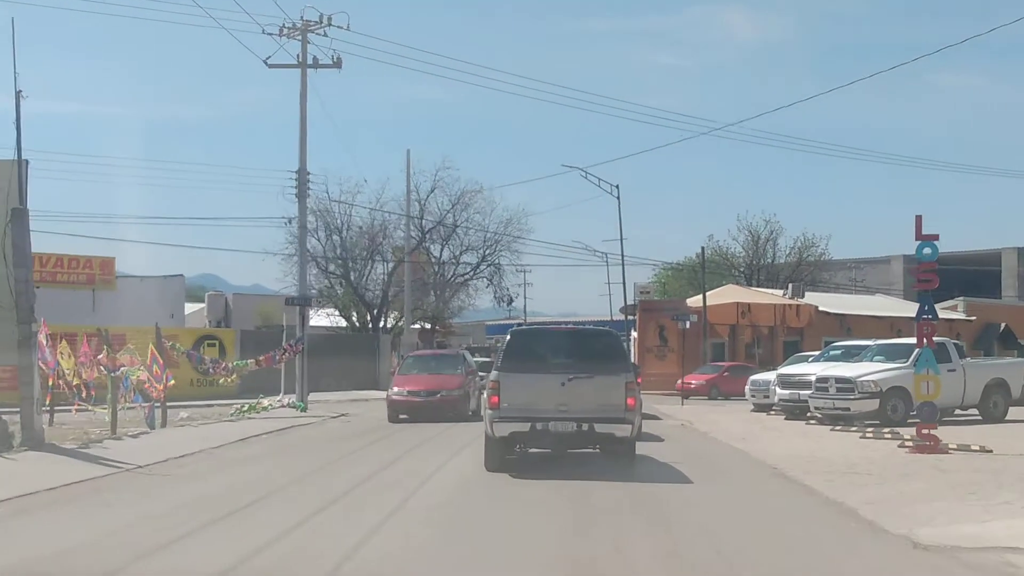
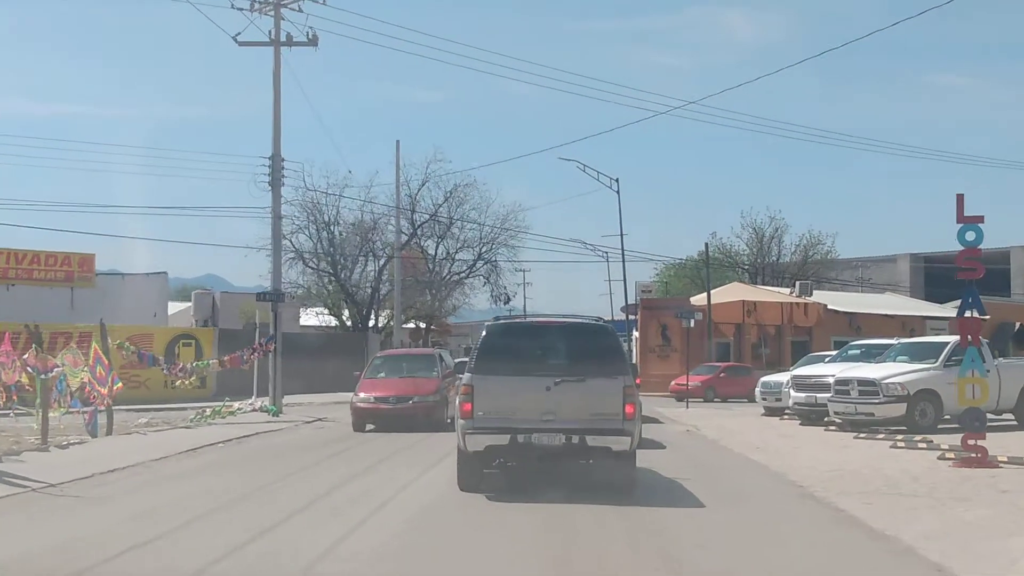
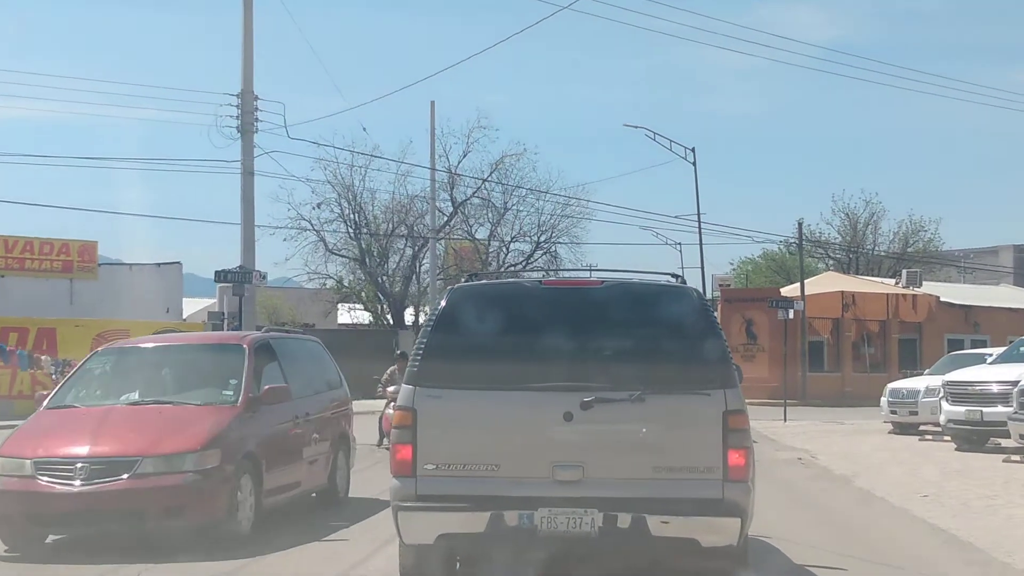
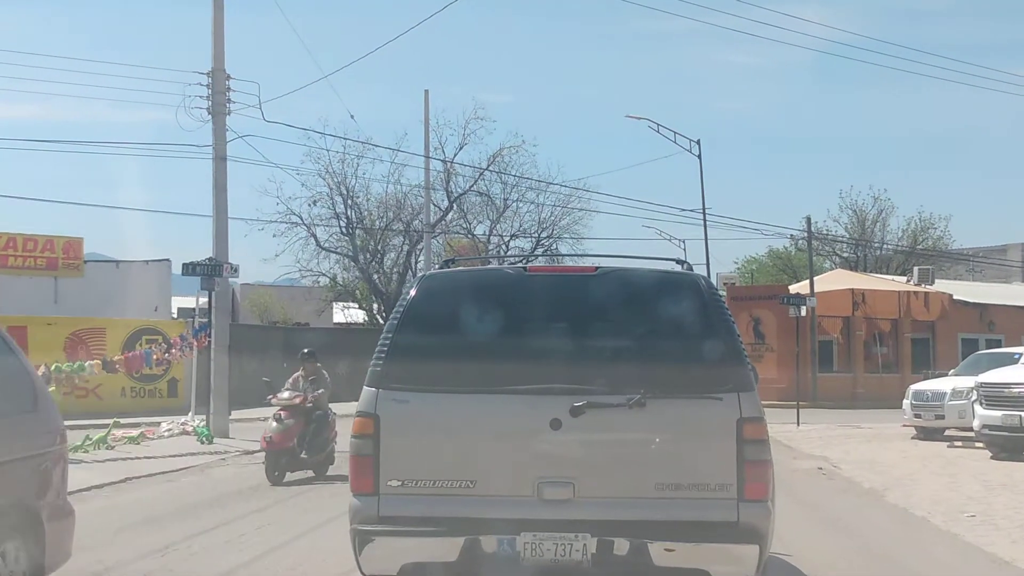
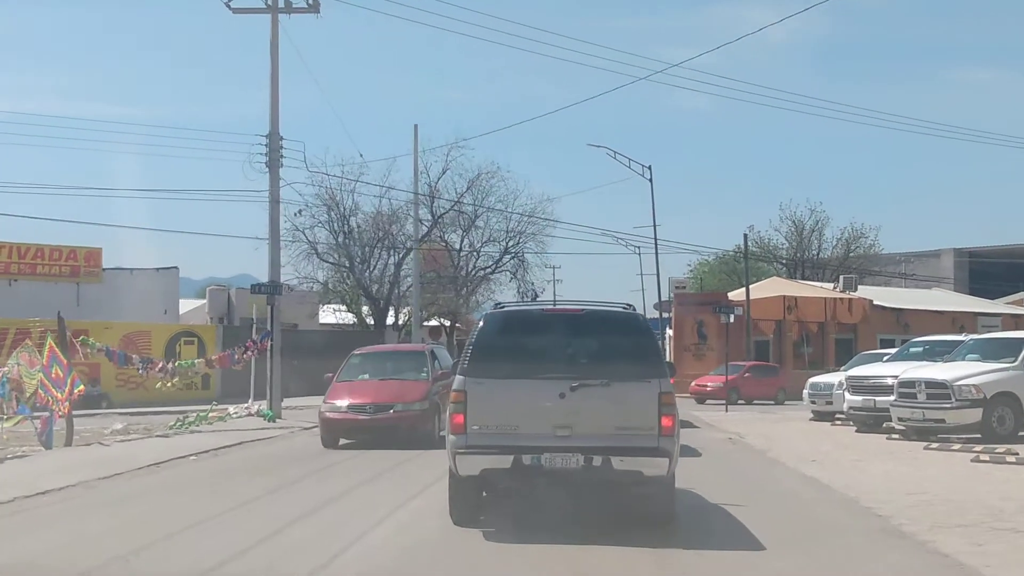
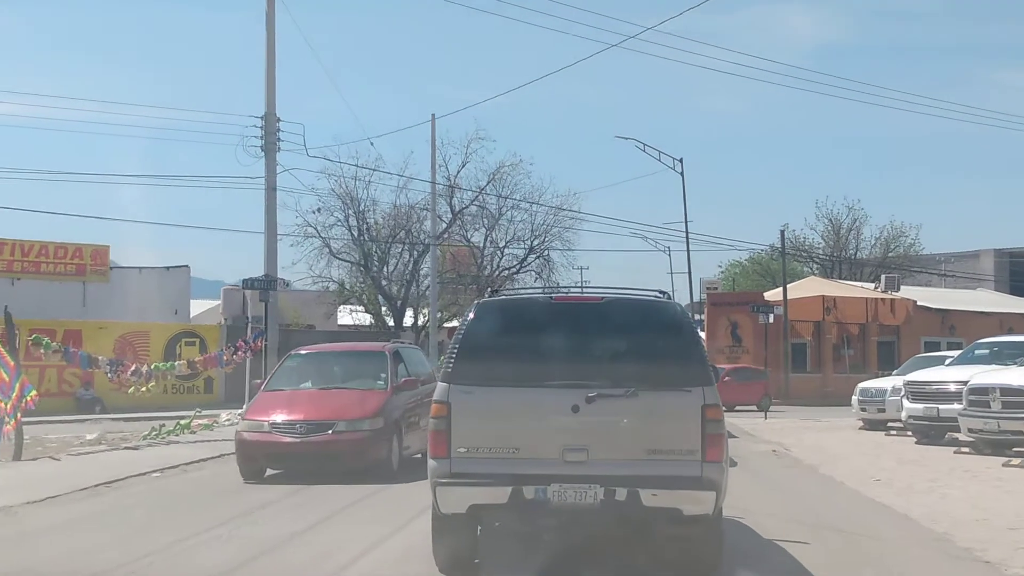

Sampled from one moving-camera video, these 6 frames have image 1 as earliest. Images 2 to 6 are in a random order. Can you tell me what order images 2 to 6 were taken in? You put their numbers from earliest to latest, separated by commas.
2, 5, 6, 3, 4
